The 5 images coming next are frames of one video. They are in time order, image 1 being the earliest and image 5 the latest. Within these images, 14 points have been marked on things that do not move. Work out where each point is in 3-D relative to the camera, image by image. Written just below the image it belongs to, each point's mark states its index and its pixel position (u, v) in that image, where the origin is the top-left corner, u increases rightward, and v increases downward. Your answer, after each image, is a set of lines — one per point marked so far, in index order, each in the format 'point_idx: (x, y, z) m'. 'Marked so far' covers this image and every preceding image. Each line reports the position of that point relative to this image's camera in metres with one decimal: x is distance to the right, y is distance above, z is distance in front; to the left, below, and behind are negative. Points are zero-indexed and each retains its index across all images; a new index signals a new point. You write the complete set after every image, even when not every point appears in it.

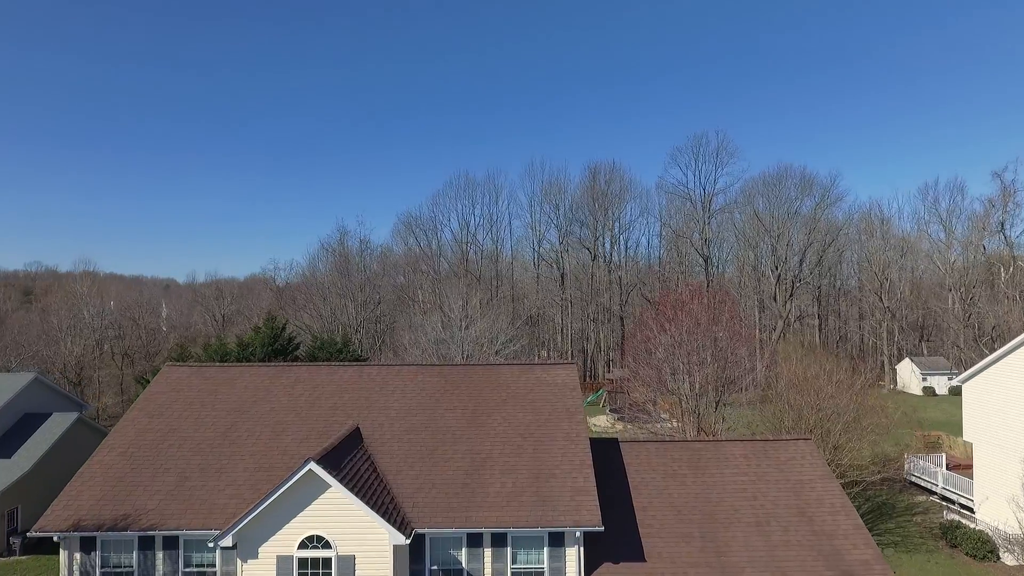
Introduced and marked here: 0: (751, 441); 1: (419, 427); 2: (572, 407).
0: (+6.2, -4.0, +13.6) m
1: (-2.2, -3.3, +12.3) m
2: (+1.5, -2.9, +12.8) m
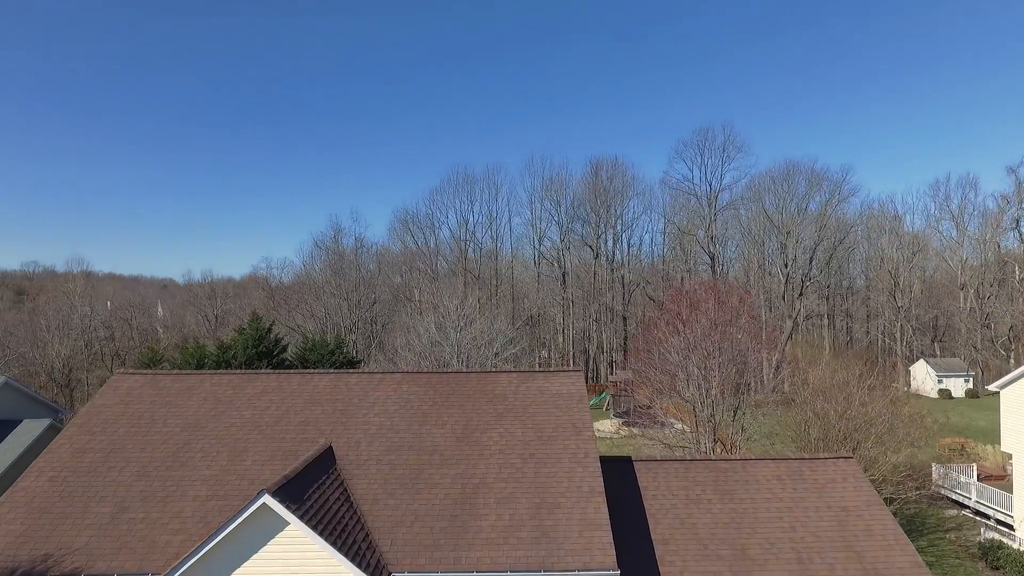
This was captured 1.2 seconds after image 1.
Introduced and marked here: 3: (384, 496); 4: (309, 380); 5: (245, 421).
0: (+6.1, -3.9, +11.9) m
1: (-2.2, -3.2, +10.6) m
2: (+1.4, -2.8, +11.1) m
3: (-2.3, -3.8, +9.6) m
4: (-4.8, -2.2, +12.3) m
5: (-5.7, -2.8, +11.2) m
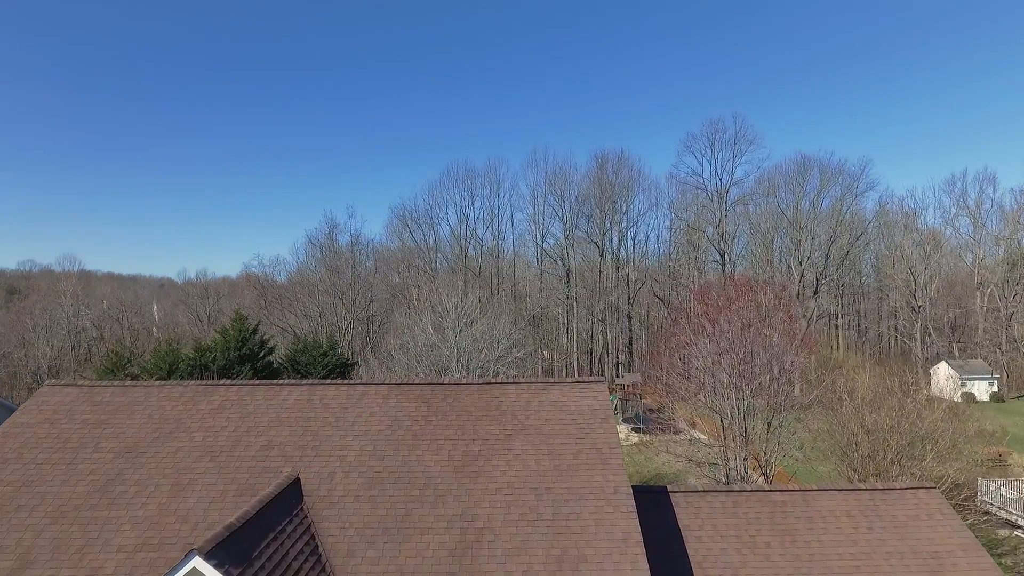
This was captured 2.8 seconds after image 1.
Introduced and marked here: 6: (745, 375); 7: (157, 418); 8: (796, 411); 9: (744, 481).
0: (+6.3, -3.8, +9.8) m
1: (-2.0, -3.1, +8.5) m
2: (+1.6, -2.7, +9.0) m
3: (-2.2, -3.7, +7.5) m
4: (-4.6, -2.1, +10.2) m
5: (-5.5, -2.7, +9.1) m
6: (+7.9, -2.9, +17.8) m
7: (-6.5, -2.4, +9.7) m
8: (+10.1, -4.4, +18.9) m
9: (+7.4, -6.1, +16.8) m
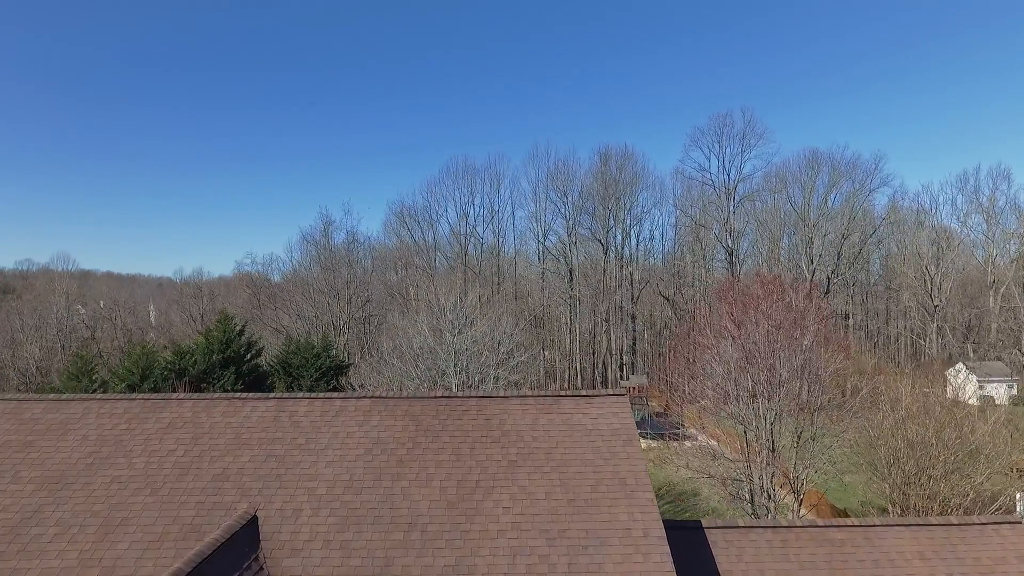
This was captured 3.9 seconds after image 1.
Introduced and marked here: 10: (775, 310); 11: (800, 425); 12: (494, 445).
0: (+6.4, -3.7, +8.2) m
1: (-2.0, -3.0, +7.0) m
2: (+1.7, -2.7, +7.4) m
3: (-2.1, -3.6, +5.9) m
4: (-4.5, -2.0, +8.7) m
5: (-5.4, -2.7, +7.6) m
6: (+8.0, -2.9, +16.3) m
7: (-6.5, -2.4, +8.1) m
8: (+10.2, -4.4, +17.4) m
9: (+7.5, -6.1, +15.2) m
10: (+8.7, -0.8, +17.7) m
11: (+8.8, -4.2, +16.2) m
12: (-0.3, -2.4, +8.0) m
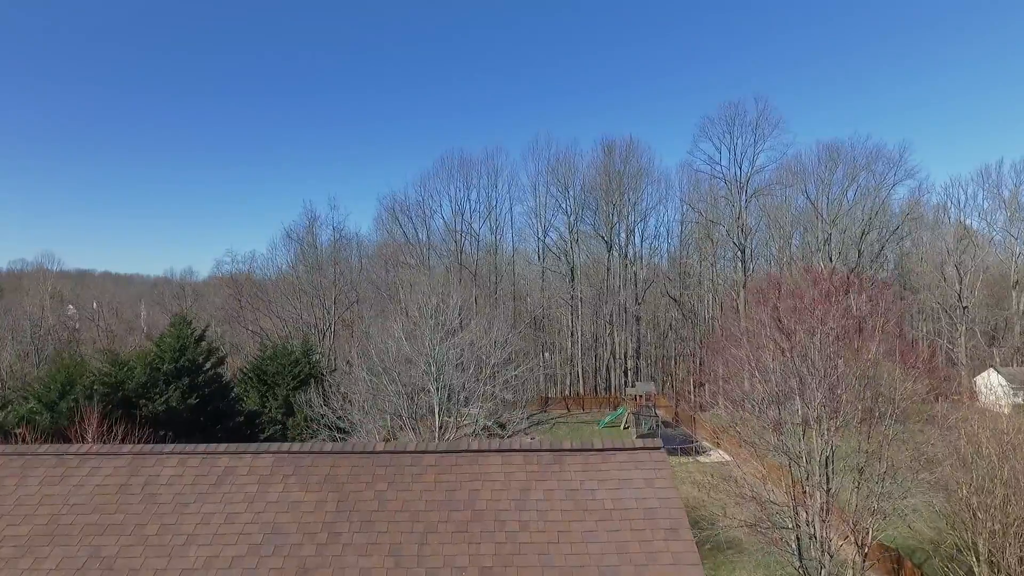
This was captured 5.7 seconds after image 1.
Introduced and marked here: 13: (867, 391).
0: (+6.1, -3.7, +5.2) m
1: (-2.2, -3.0, +4.0) m
2: (+1.4, -2.7, +4.4) m
3: (-2.3, -3.6, +3.0) m
4: (-4.7, -2.0, +5.7) m
5: (-5.7, -2.7, +4.6) m
6: (+7.8, -2.9, +13.3) m
7: (-6.7, -2.3, +5.2) m
8: (+9.9, -4.4, +14.4) m
9: (+7.2, -6.1, +12.2) m
10: (+8.5, -0.8, +14.7) m
11: (+8.6, -4.2, +13.2) m
12: (-0.5, -2.4, +5.1) m
13: (+8.9, -2.6, +13.6) m
